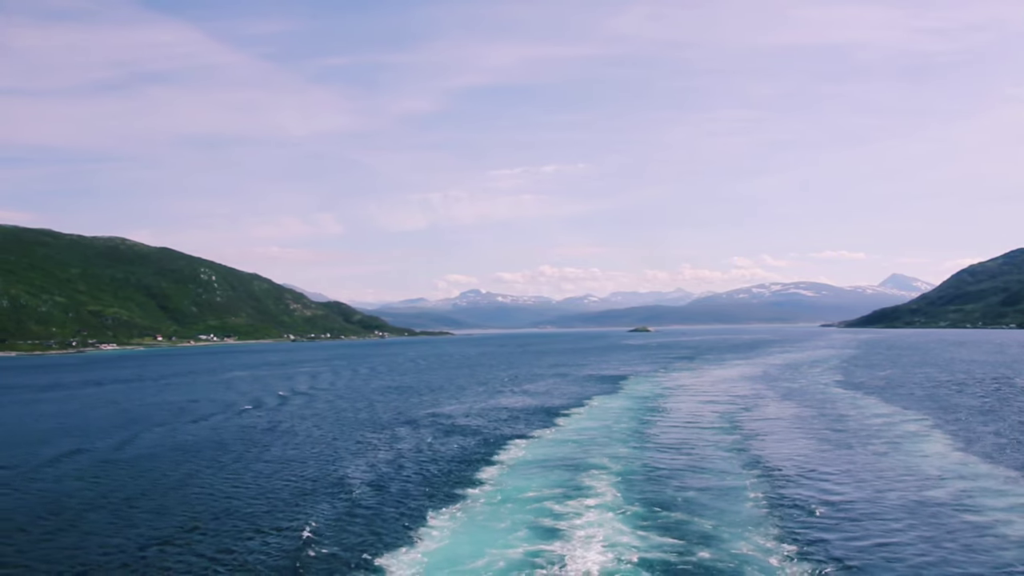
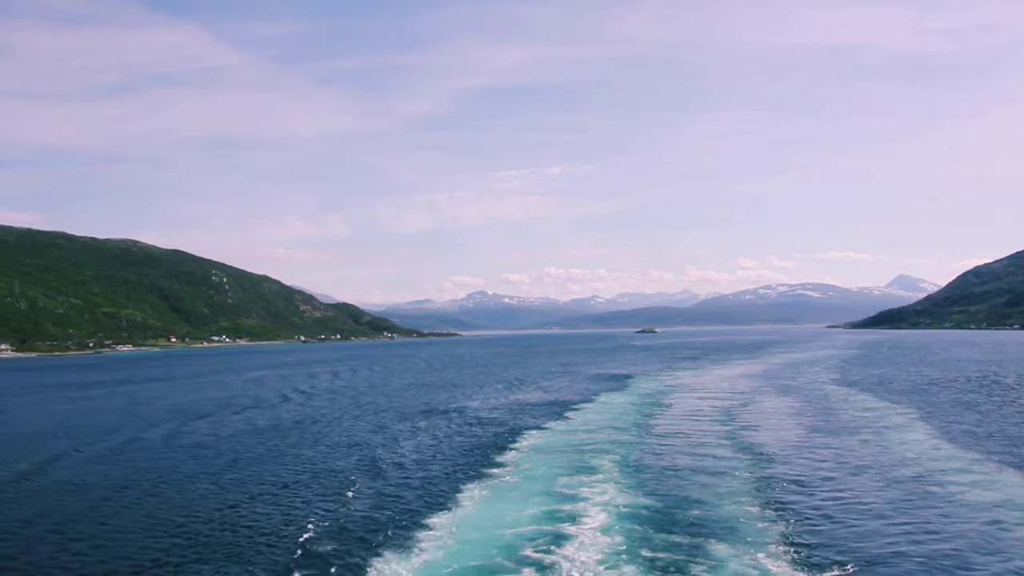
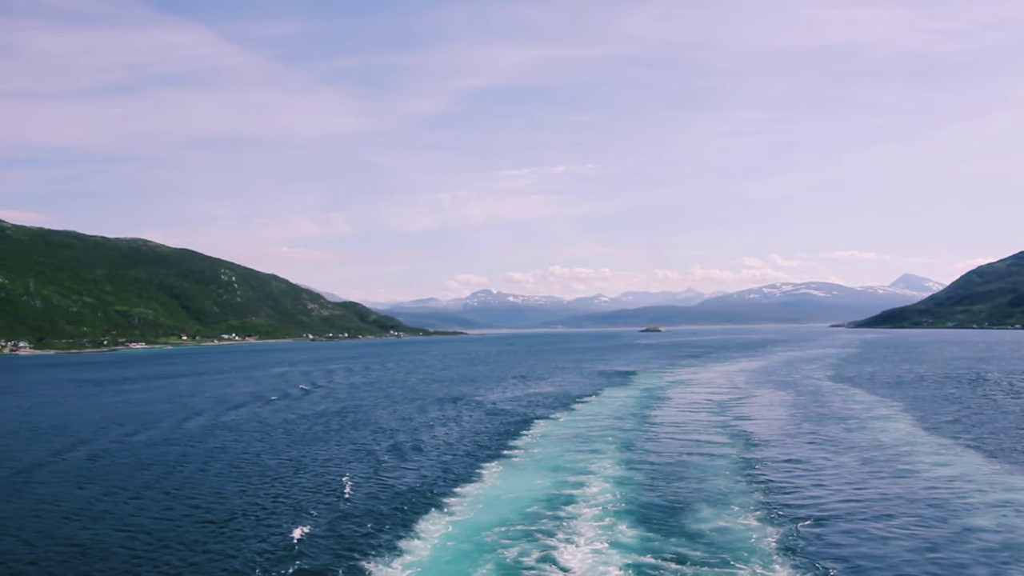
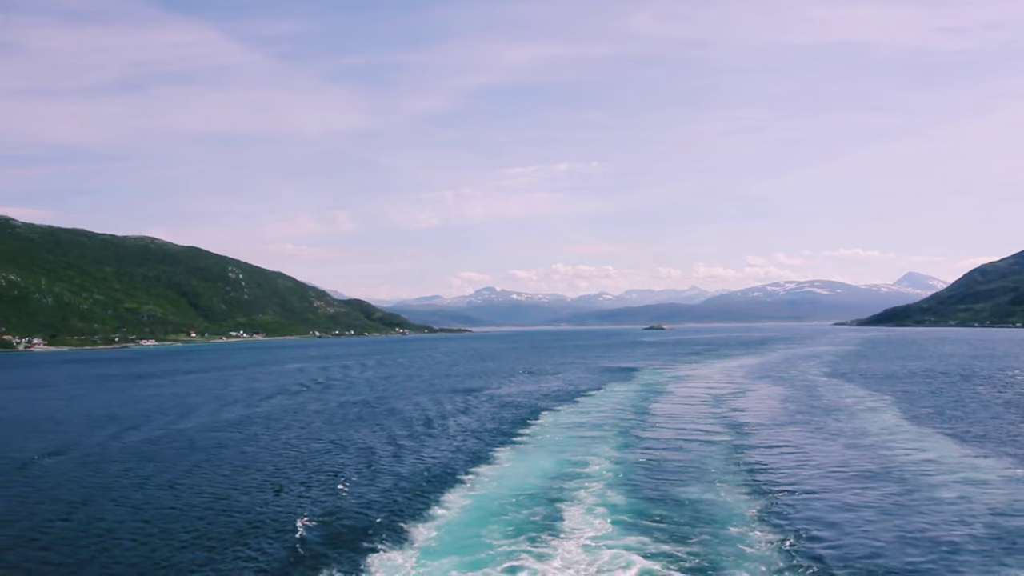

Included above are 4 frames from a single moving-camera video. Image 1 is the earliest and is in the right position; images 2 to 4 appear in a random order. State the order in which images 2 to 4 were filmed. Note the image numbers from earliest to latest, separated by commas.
2, 3, 4
